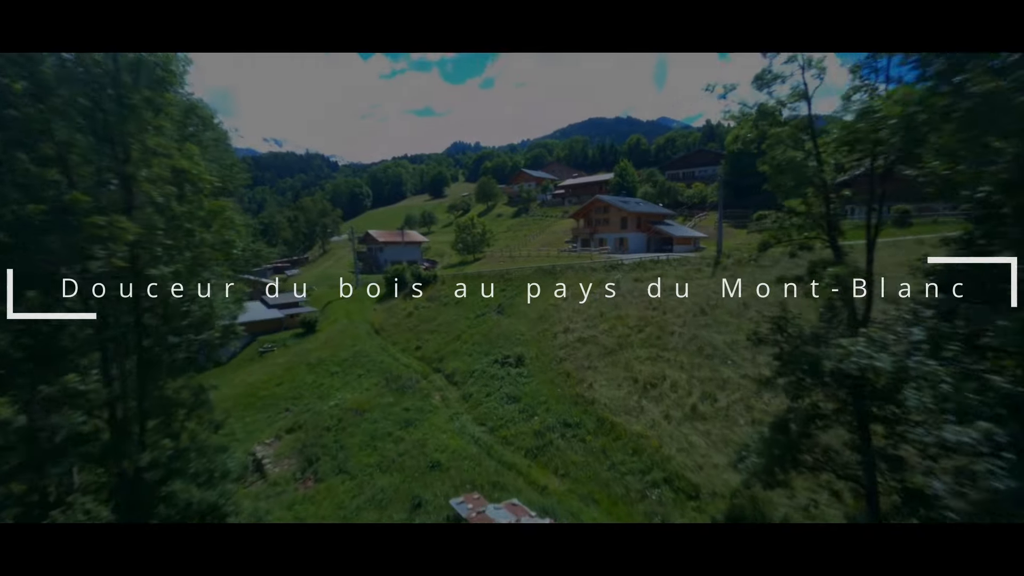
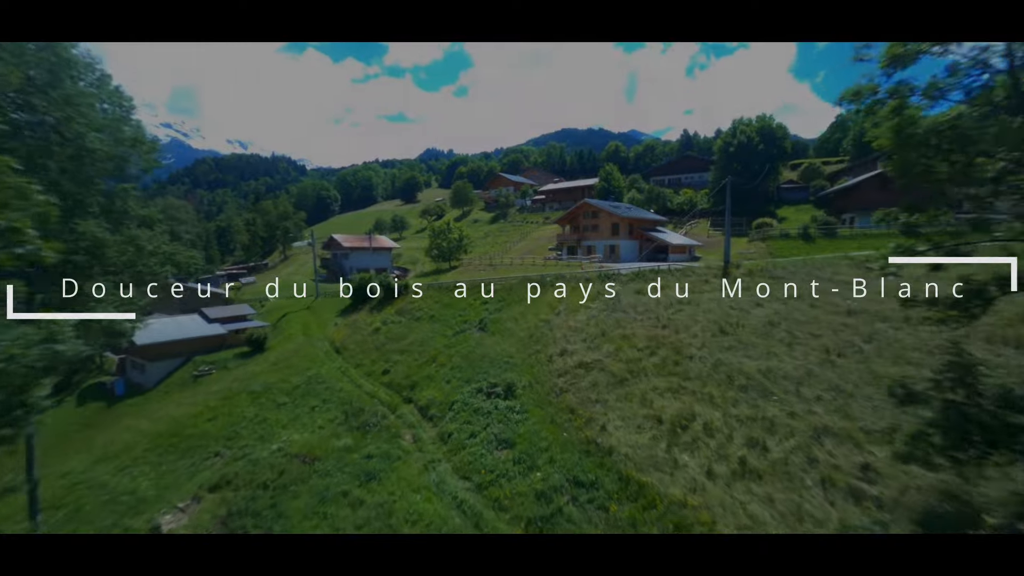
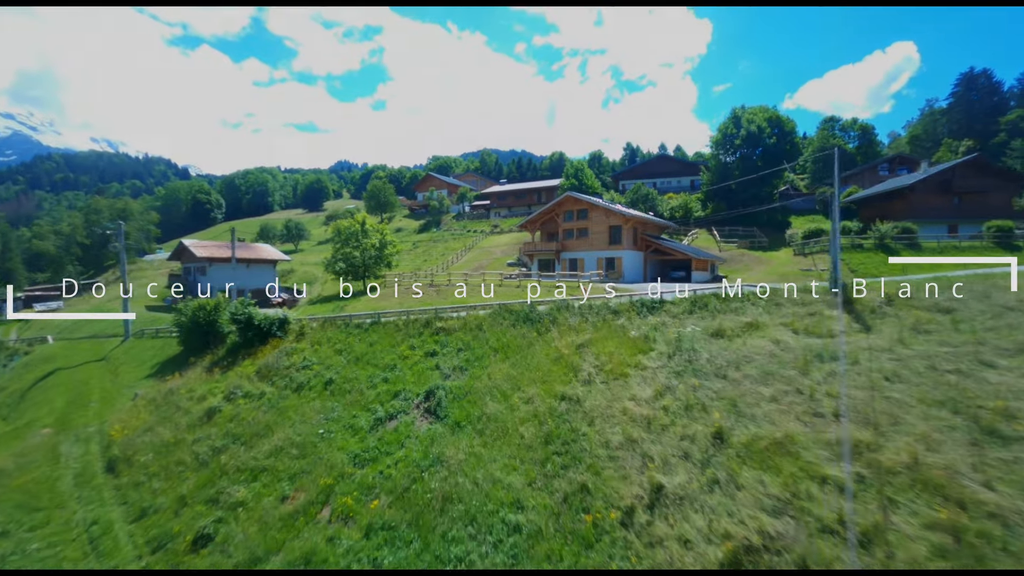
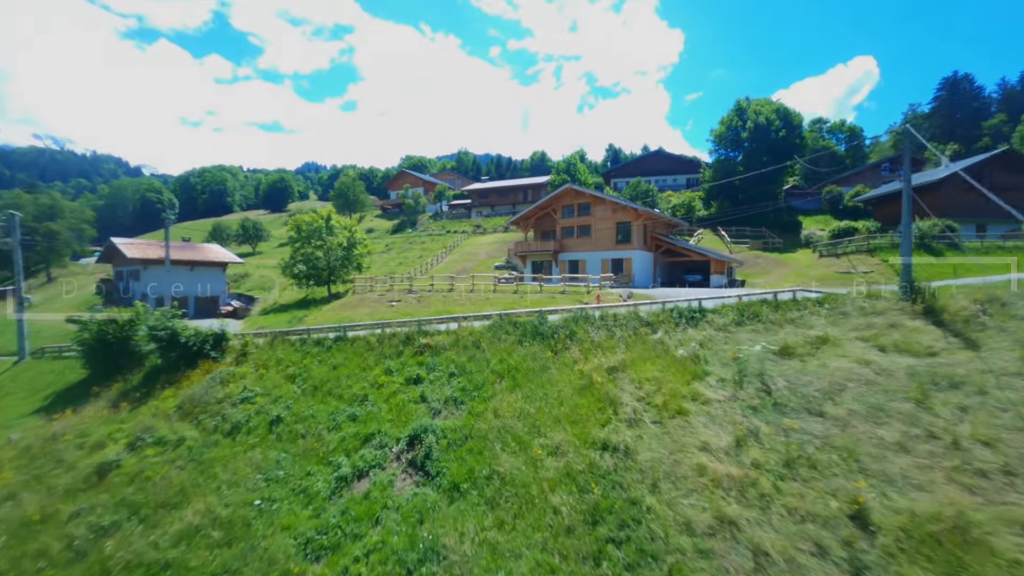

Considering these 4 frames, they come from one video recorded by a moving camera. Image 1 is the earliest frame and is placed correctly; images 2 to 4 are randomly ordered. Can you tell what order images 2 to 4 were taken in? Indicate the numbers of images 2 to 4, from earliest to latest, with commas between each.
2, 3, 4
